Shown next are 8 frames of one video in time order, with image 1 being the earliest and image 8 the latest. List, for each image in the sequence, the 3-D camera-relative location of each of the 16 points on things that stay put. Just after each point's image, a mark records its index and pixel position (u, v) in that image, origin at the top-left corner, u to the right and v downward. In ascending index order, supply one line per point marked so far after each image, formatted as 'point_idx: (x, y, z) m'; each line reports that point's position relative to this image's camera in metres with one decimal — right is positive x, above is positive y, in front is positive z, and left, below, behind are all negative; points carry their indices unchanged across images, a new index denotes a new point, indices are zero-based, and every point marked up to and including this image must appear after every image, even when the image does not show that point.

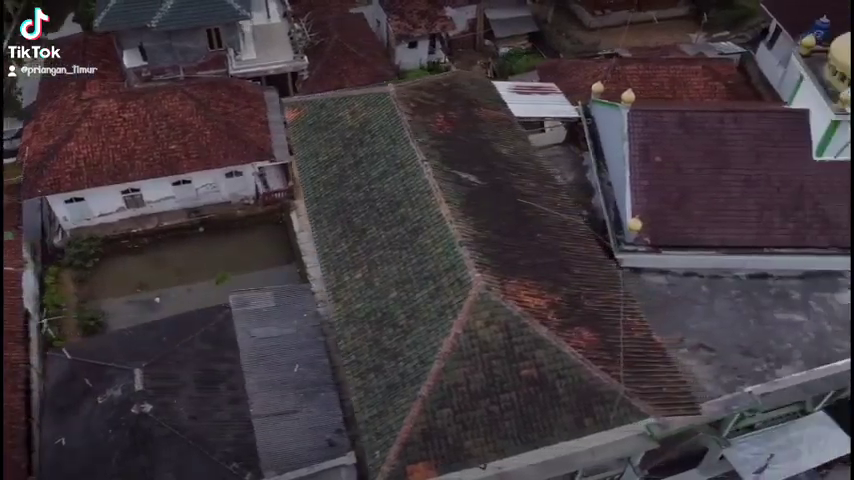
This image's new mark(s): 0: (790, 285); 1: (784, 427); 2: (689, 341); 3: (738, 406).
0: (+6.6, -0.8, +17.0) m
1: (+6.2, -3.3, +16.2) m
2: (+4.4, -1.7, +15.8) m
3: (+4.8, -2.6, +14.3) m
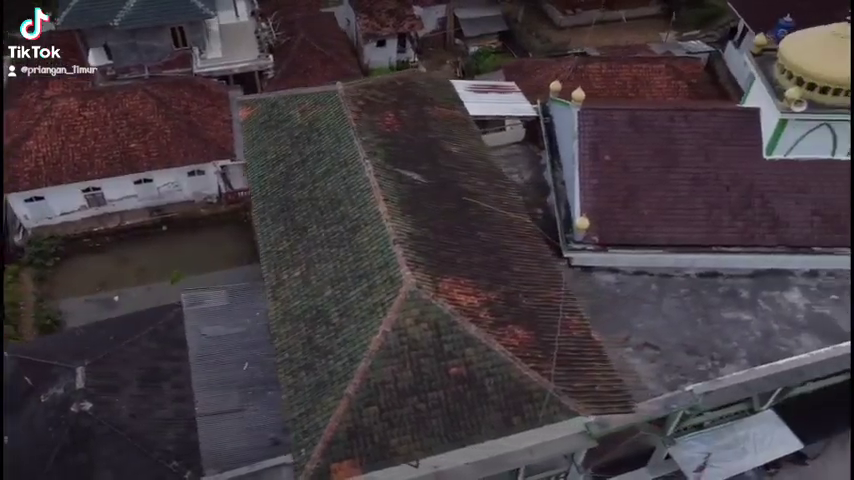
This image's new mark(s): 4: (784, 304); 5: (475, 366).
0: (+5.7, -0.8, +17.0) m
1: (+5.3, -3.2, +16.1) m
2: (+3.5, -1.7, +15.8) m
3: (+3.8, -2.5, +14.3) m
4: (+6.4, -1.1, +16.5) m
5: (+0.6, -1.6, +12.1) m
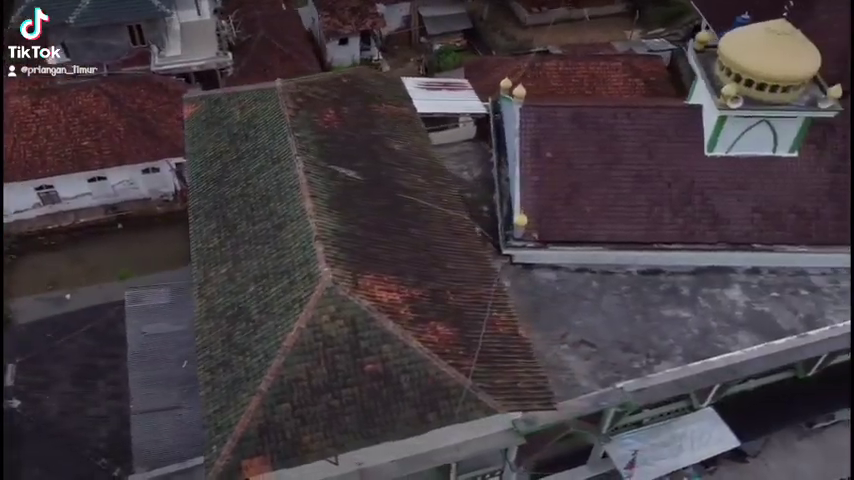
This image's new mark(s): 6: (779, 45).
0: (+4.6, -0.7, +16.9) m
1: (+4.2, -3.2, +16.1) m
2: (+2.4, -1.7, +15.7) m
3: (+2.7, -2.5, +14.2) m
4: (+5.3, -1.1, +16.5) m
5: (-0.5, -1.6, +12.1) m
6: (+6.0, +3.2, +15.5) m
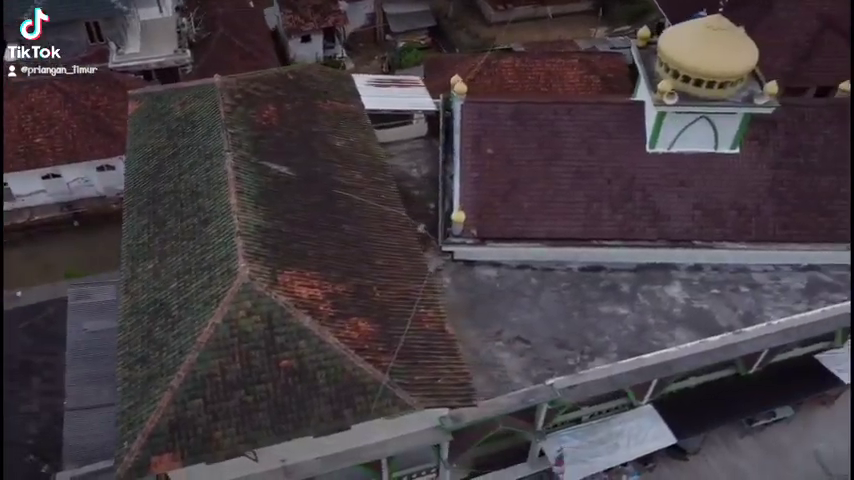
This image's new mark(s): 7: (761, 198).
0: (+3.5, -0.7, +16.9) m
1: (+3.1, -3.1, +16.0) m
2: (+1.3, -1.6, +15.7) m
3: (+1.6, -2.4, +14.2) m
4: (+4.2, -1.0, +16.4) m
5: (-1.6, -1.5, +12.0) m
6: (+4.9, +3.3, +15.5) m
7: (+6.0, +0.8, +16.7) m
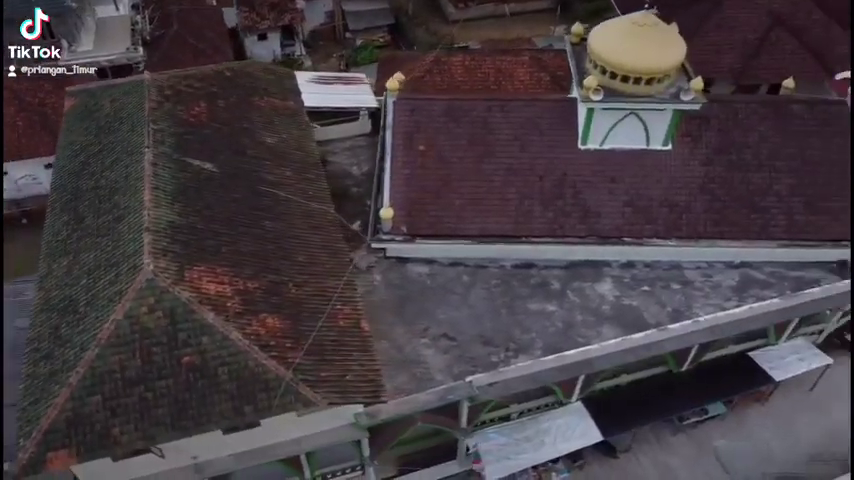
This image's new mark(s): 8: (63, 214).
0: (+2.3, -0.6, +16.8) m
1: (+1.9, -3.1, +16.0) m
2: (+0.1, -1.5, +15.6) m
3: (+0.4, -2.4, +14.1) m
4: (+2.9, -1.0, +16.4) m
5: (-2.8, -1.5, +12.0) m
6: (+3.7, +3.3, +15.4) m
7: (+4.8, +0.8, +16.7) m
8: (-5.9, +0.4, +15.0) m
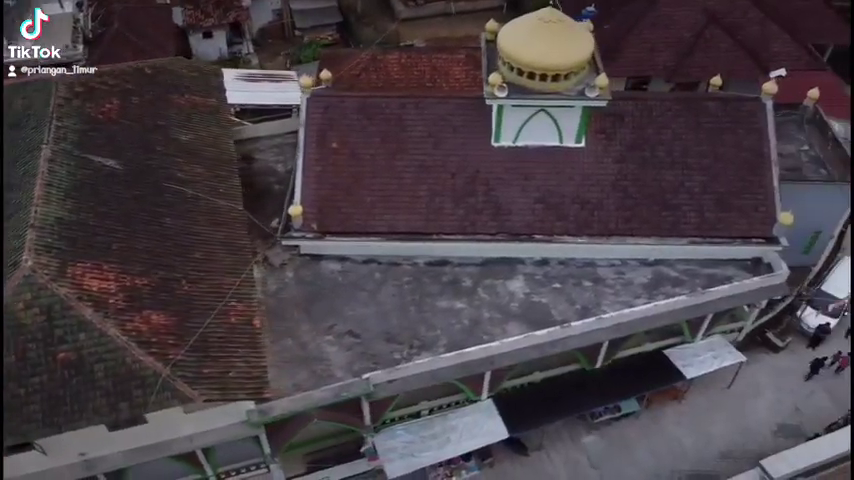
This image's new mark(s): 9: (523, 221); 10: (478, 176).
0: (+0.7, -0.6, +16.8) m
1: (+0.3, -3.0, +16.0) m
2: (-1.5, -1.5, +15.6) m
3: (-1.2, -2.3, +14.1) m
4: (+1.3, -0.9, +16.4) m
5: (-4.4, -1.4, +11.9) m
6: (+2.1, +3.4, +15.4) m
7: (+3.2, +0.9, +16.7) m
8: (-7.5, +0.5, +14.9) m
9: (+1.7, +0.3, +16.5) m
10: (+0.9, +1.2, +16.8) m
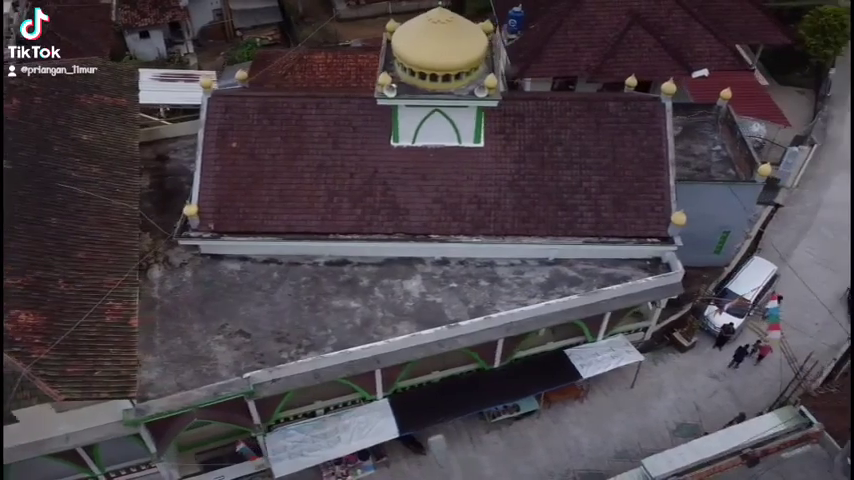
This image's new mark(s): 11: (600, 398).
0: (-1.2, -0.6, +16.8) m
1: (-1.5, -3.0, +16.0) m
2: (-3.3, -1.5, +15.6) m
3: (-3.0, -2.3, +14.1) m
4: (-0.5, -0.9, +16.4) m
5: (-6.2, -1.4, +12.0) m
6: (+0.2, +3.4, +15.4) m
7: (+1.3, +0.9, +16.7) m
8: (-9.3, +0.5, +14.9) m
9: (-0.1, +0.3, +16.6) m
10: (-0.9, +1.2, +16.8) m
11: (+3.3, -3.0, +17.7) m
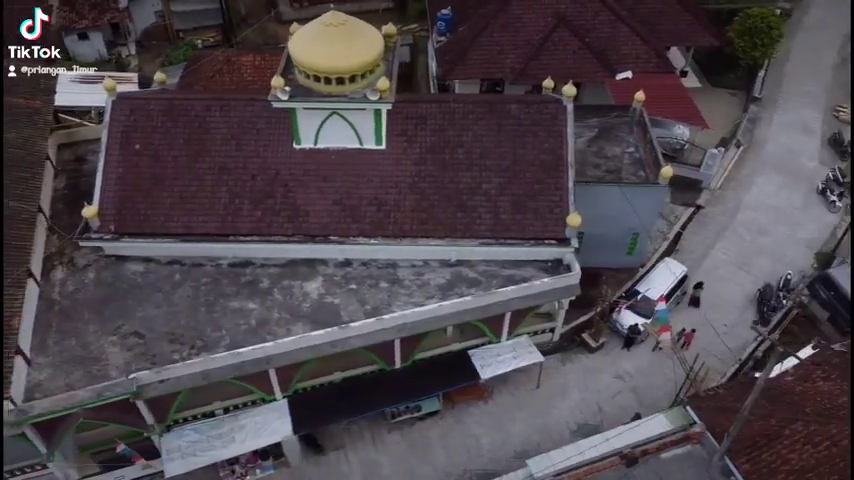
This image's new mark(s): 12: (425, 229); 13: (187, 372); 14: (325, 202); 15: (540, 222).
0: (-3.0, -0.6, +16.9) m
1: (-3.3, -3.0, +16.1) m
2: (-5.1, -1.5, +15.7) m
3: (-4.8, -2.3, +14.2) m
4: (-2.3, -0.9, +16.5) m
5: (-8.0, -1.4, +12.1) m
6: (-1.5, +3.3, +15.5) m
7: (-0.5, +0.8, +16.8) m
8: (-11.1, +0.4, +15.0) m
9: (-1.9, +0.3, +16.7) m
10: (-2.7, +1.1, +16.9) m
11: (+1.5, -3.0, +17.8) m
12: (0.0, +0.2, +16.7) m
13: (-3.8, -2.1, +14.7) m
14: (-1.8, +0.7, +16.8) m
15: (+2.0, +0.3, +16.8) m
